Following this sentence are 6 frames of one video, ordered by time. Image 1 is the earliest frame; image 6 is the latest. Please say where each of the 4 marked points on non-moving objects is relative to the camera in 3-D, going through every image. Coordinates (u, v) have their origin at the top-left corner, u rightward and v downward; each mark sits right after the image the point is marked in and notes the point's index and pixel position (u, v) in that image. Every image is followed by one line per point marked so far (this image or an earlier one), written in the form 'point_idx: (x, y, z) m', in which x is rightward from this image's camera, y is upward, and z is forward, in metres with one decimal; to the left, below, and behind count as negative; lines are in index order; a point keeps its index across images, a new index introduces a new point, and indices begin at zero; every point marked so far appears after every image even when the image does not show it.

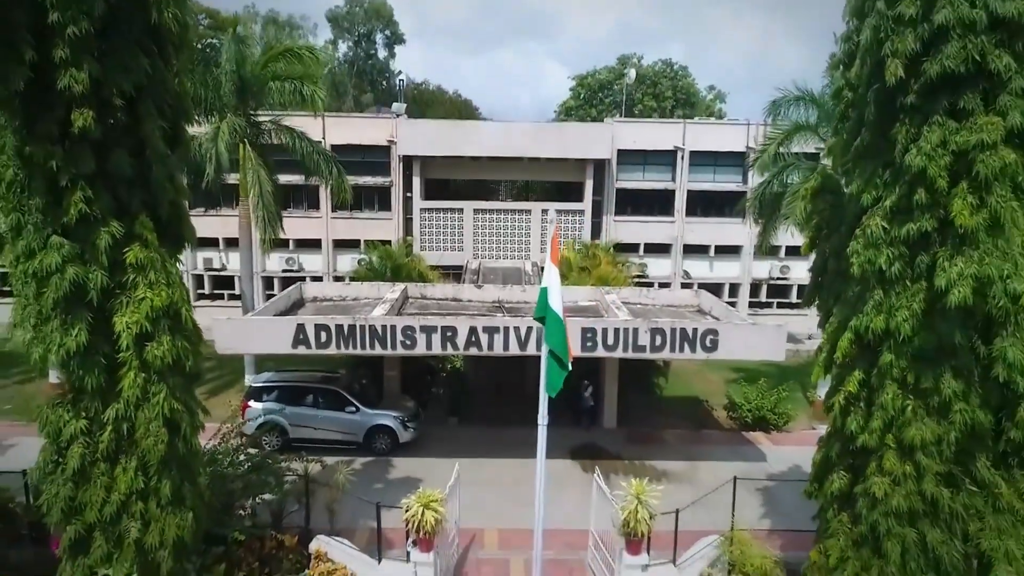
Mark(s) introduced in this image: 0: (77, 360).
0: (-4.0, -0.7, +6.7) m
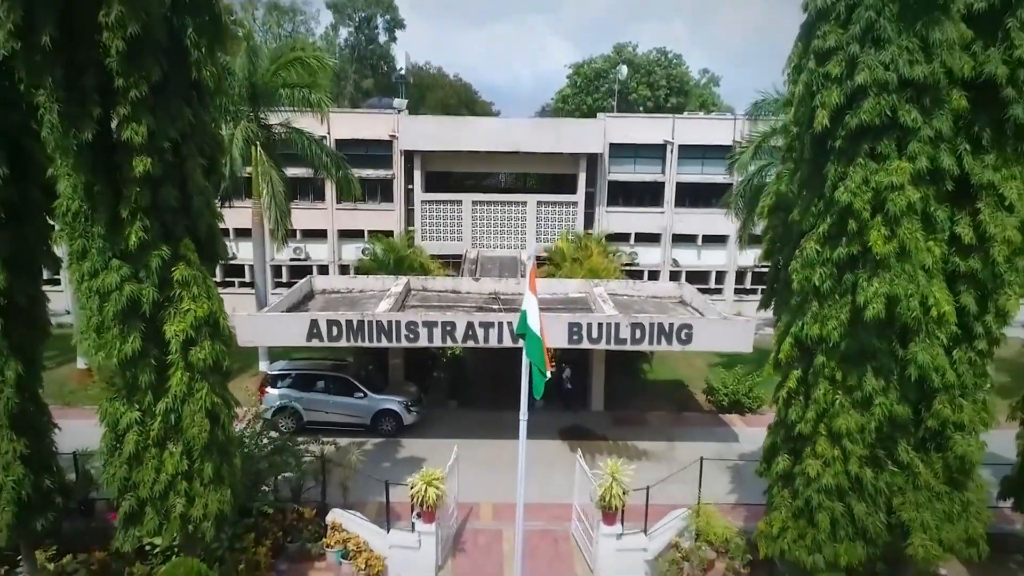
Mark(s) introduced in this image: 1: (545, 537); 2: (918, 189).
0: (-4.2, -0.8, +7.9) m
1: (+0.5, -3.8, +10.8) m
2: (+4.0, +1.0, +7.2) m
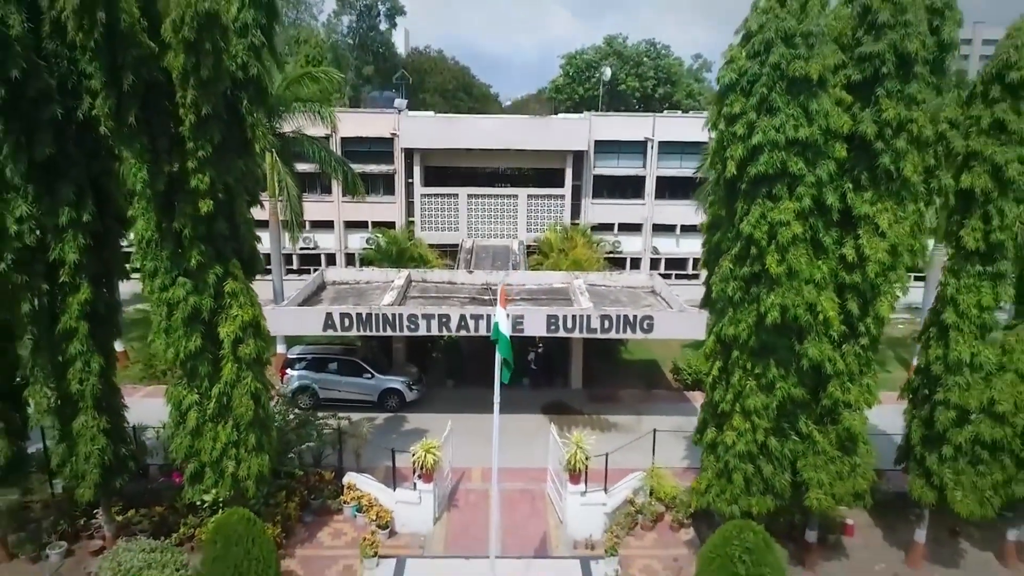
0: (-4.5, -0.9, +10.1) m
1: (+0.2, -3.8, +13.0) m
2: (+3.8, +0.8, +9.3) m
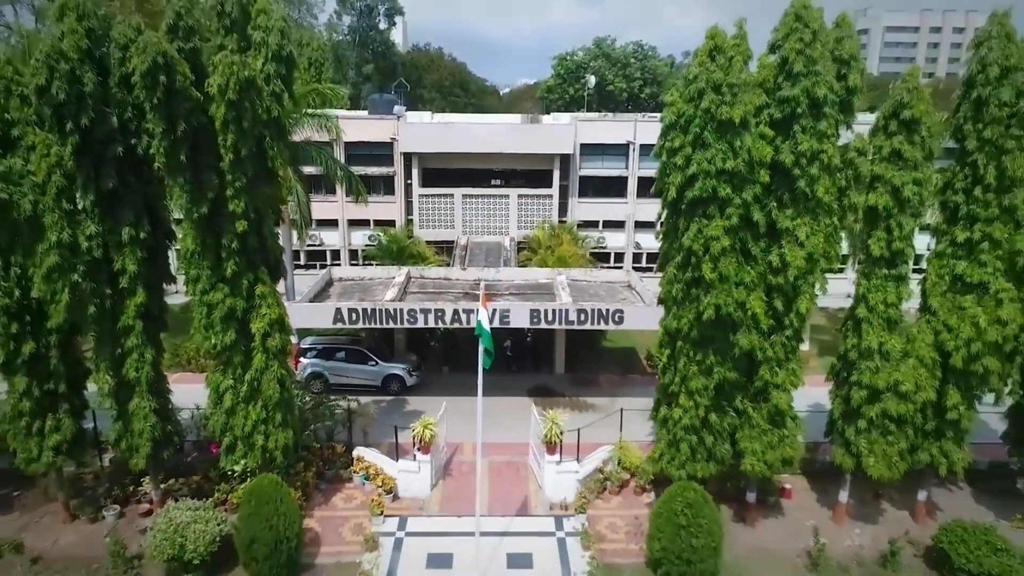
0: (-4.7, -1.0, +12.1) m
1: (-0.1, -3.8, +15.1) m
2: (+3.5, +0.8, +11.3) m
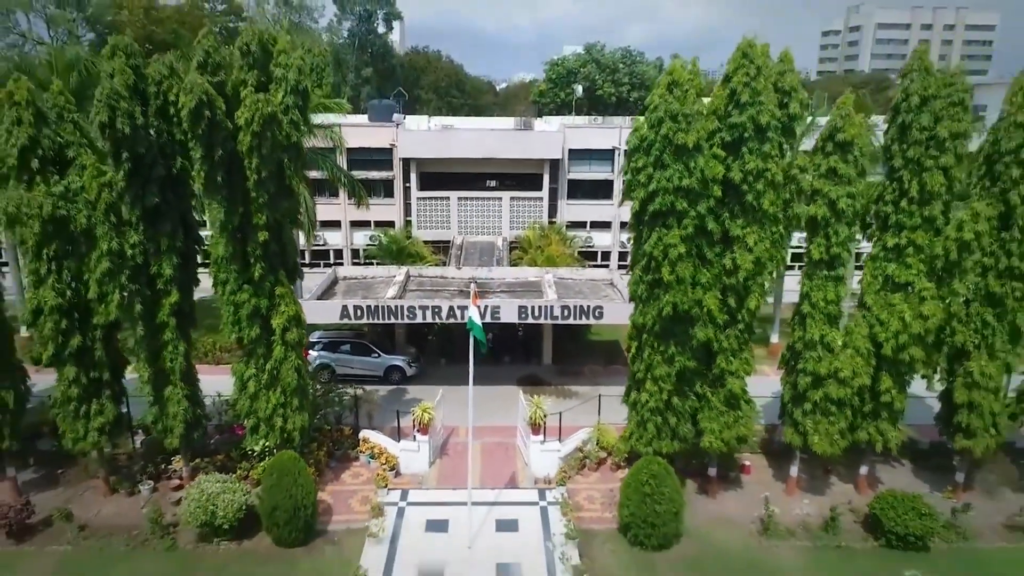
0: (-5.0, -1.0, +13.8) m
1: (-0.3, -3.8, +16.9) m
2: (+3.2, +0.8, +13.1) m
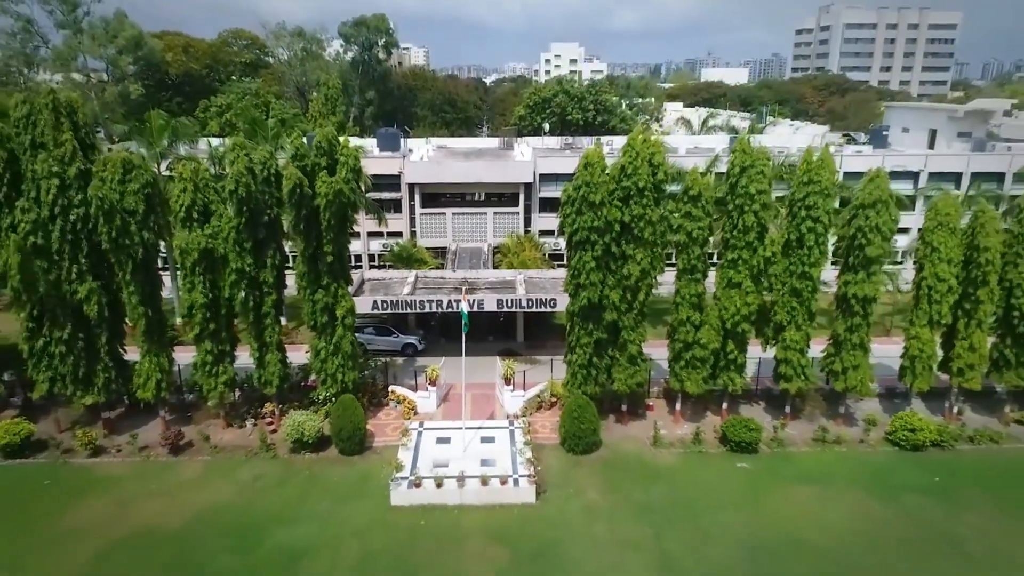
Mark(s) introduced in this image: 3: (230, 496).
0: (-5.7, -1.1, +21.7) m
1: (-1.0, -3.7, +24.8) m
2: (+2.5, +0.8, +21.0) m
3: (-7.8, -5.8, +19.9) m
